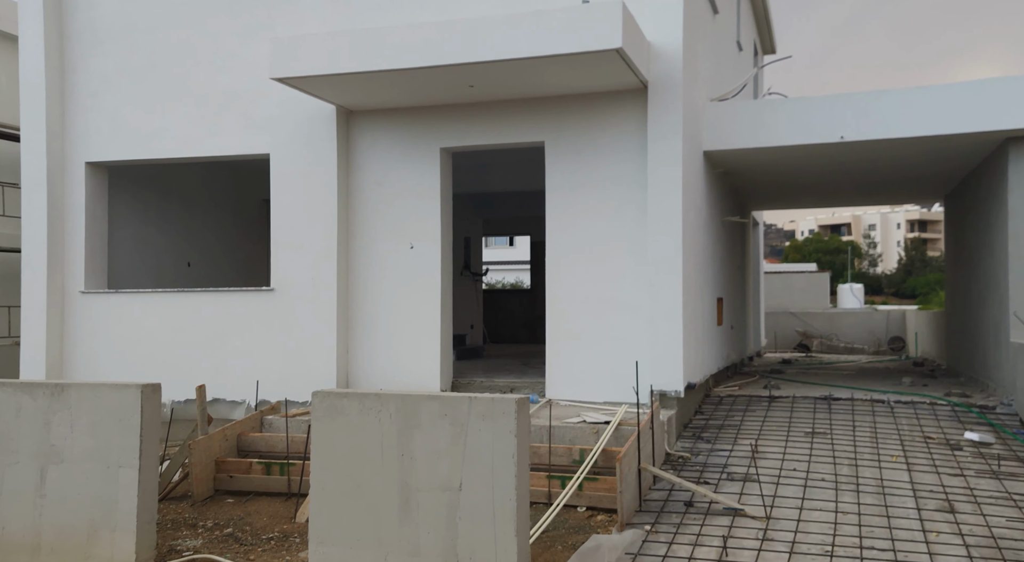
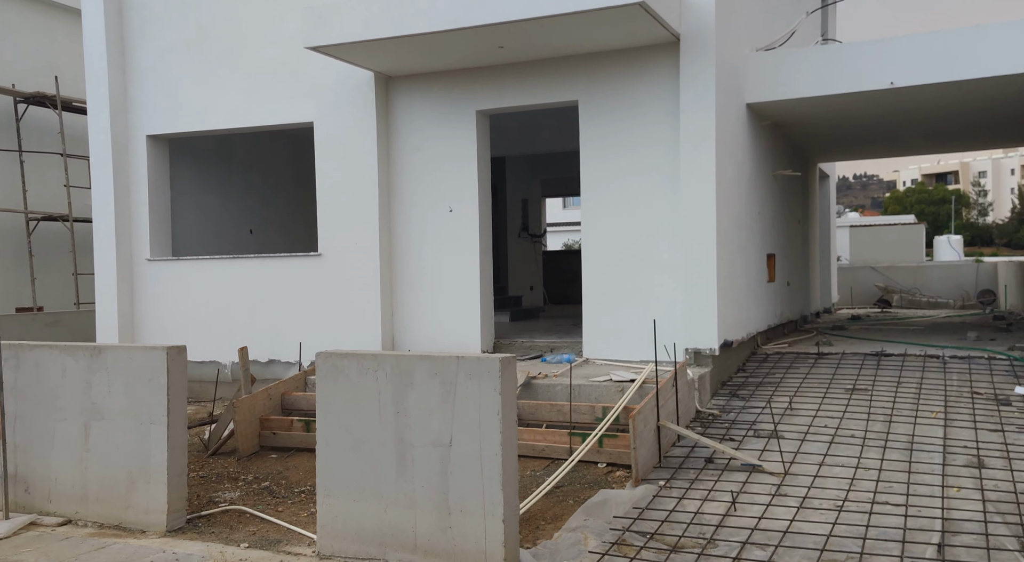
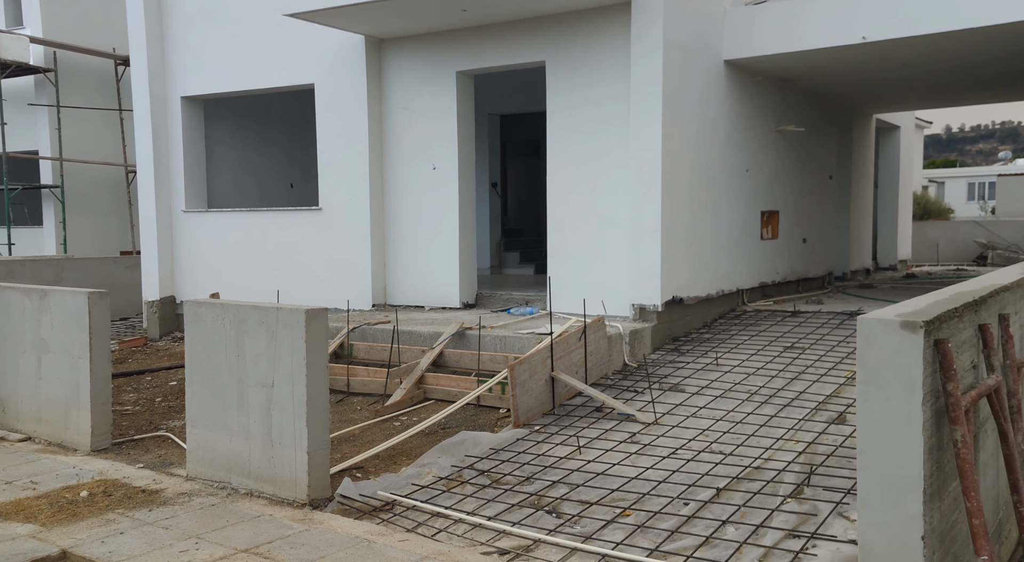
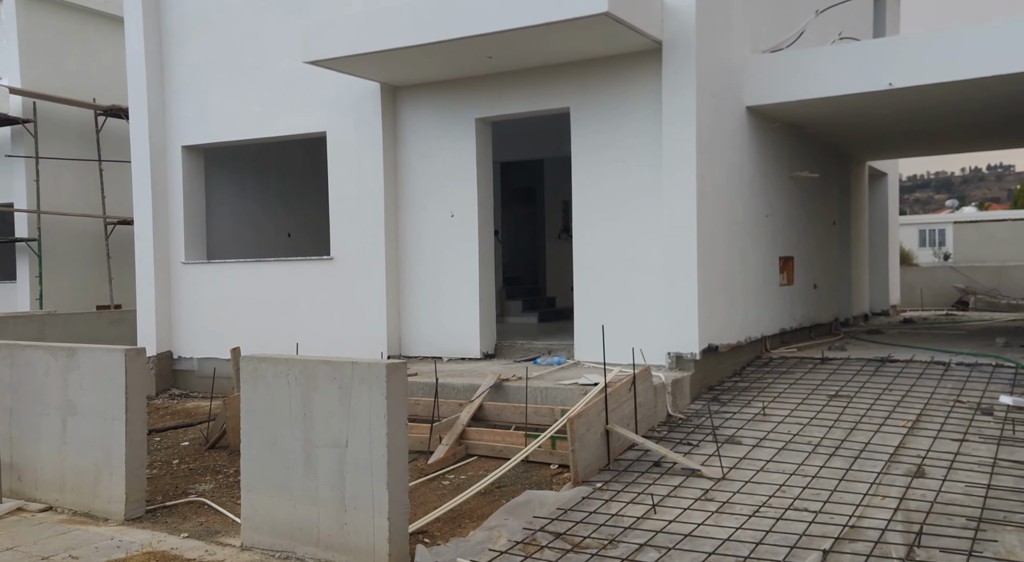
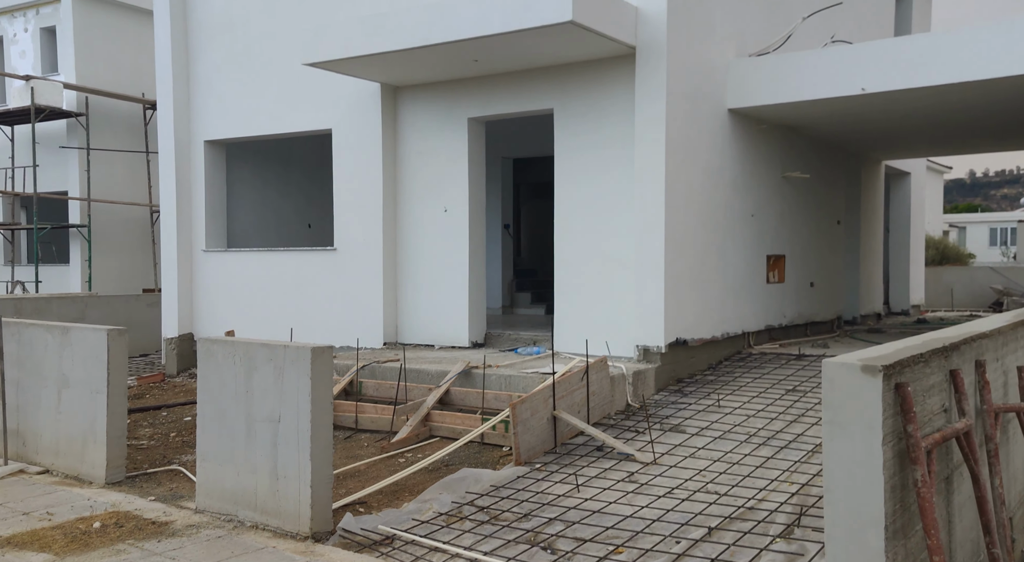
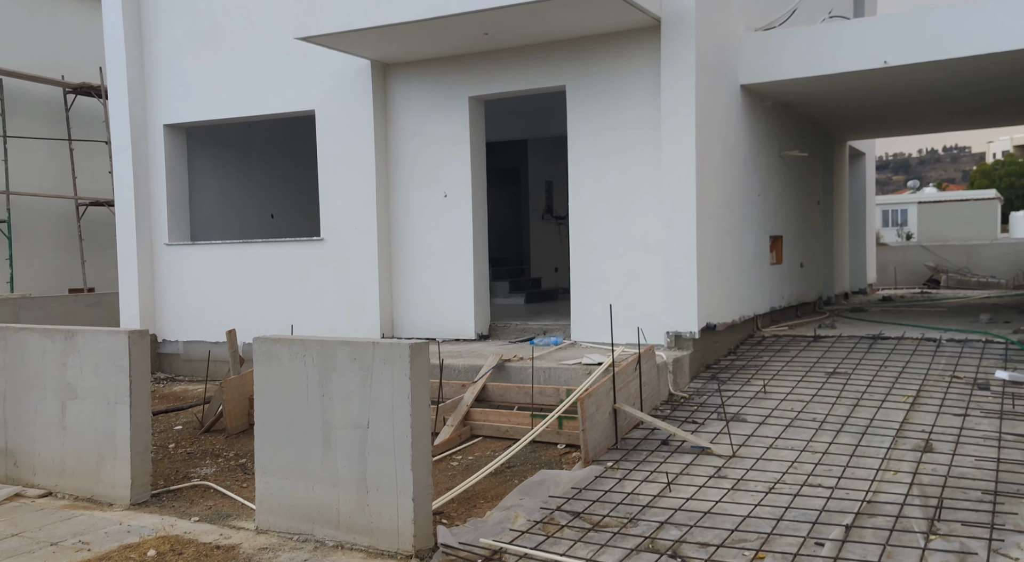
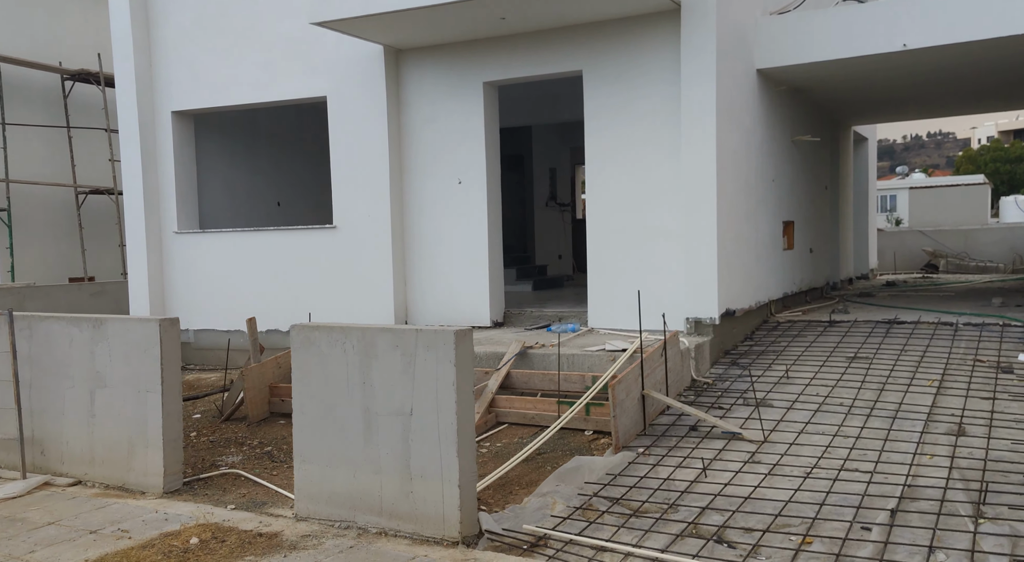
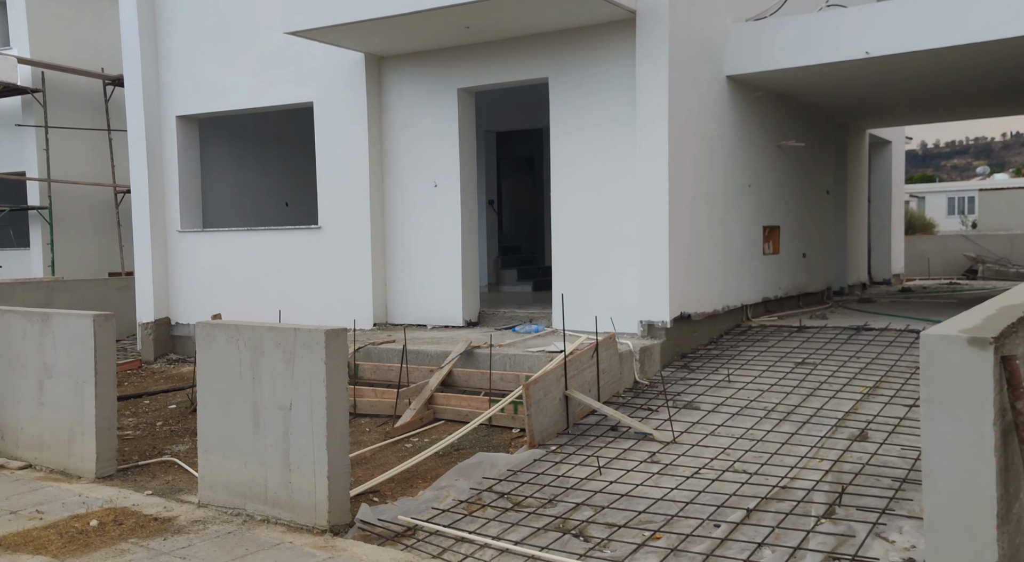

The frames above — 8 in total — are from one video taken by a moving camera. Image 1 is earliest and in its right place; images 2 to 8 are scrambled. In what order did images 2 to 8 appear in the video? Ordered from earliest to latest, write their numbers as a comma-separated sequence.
2, 7, 6, 4, 8, 3, 5
